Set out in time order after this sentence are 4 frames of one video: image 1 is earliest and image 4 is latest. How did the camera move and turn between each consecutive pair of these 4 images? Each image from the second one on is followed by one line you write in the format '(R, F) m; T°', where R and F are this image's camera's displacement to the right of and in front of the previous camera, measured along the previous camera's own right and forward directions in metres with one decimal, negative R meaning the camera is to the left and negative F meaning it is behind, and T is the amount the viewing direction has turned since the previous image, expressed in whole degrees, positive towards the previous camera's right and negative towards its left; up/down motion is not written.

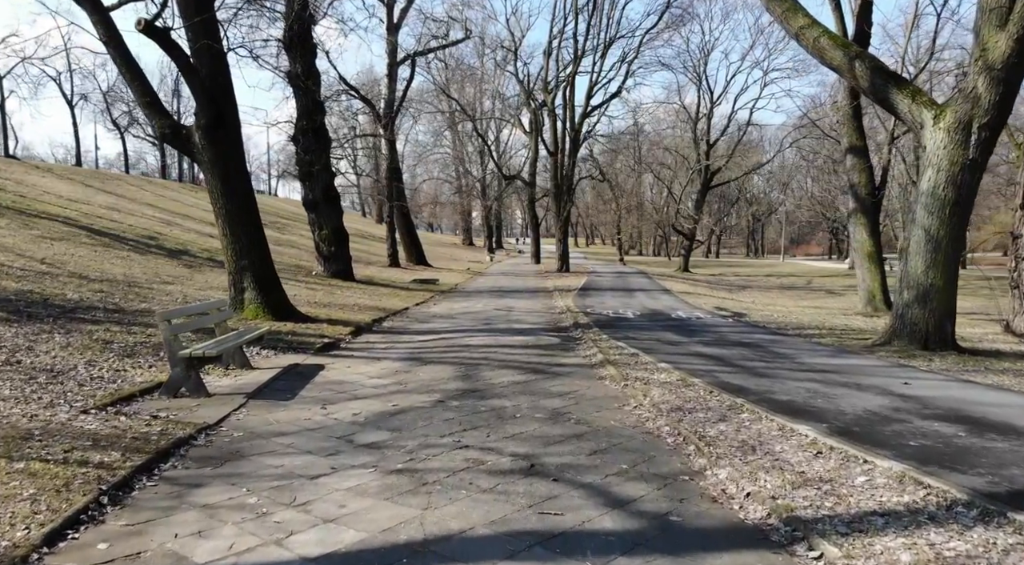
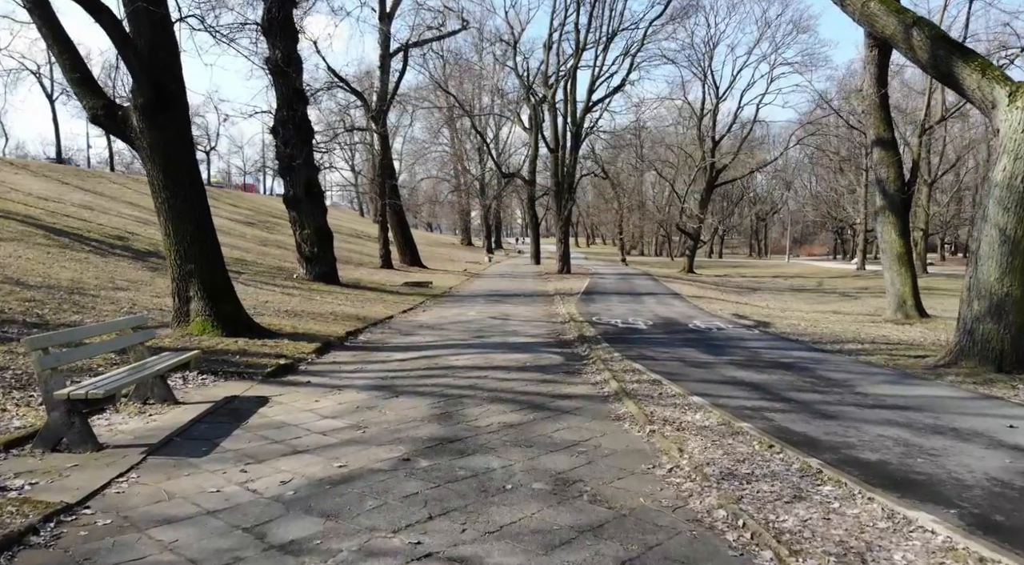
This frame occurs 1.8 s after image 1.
(+0.1, +1.9) m; 0°
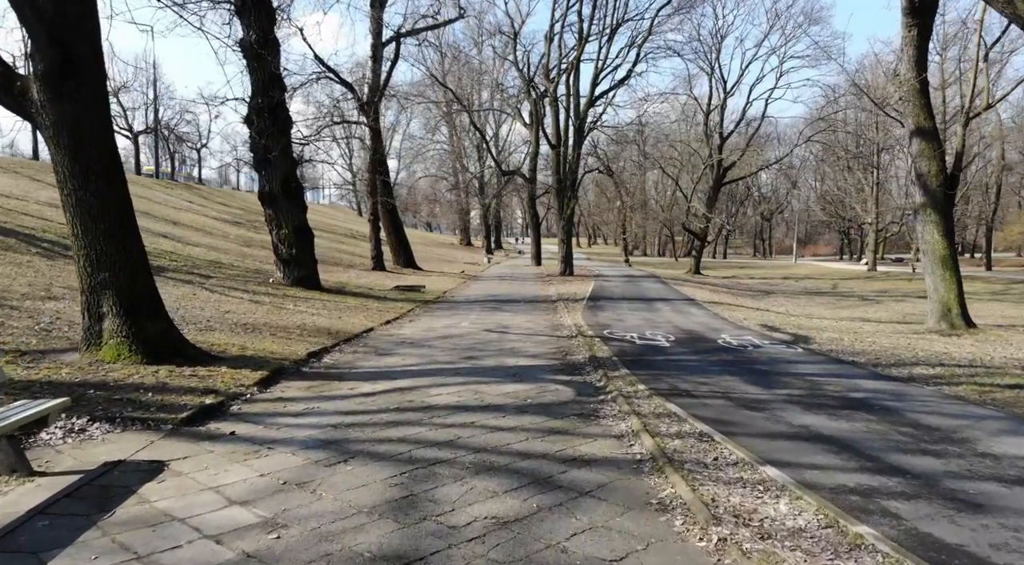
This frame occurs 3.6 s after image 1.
(0.0, +2.1) m; 0°
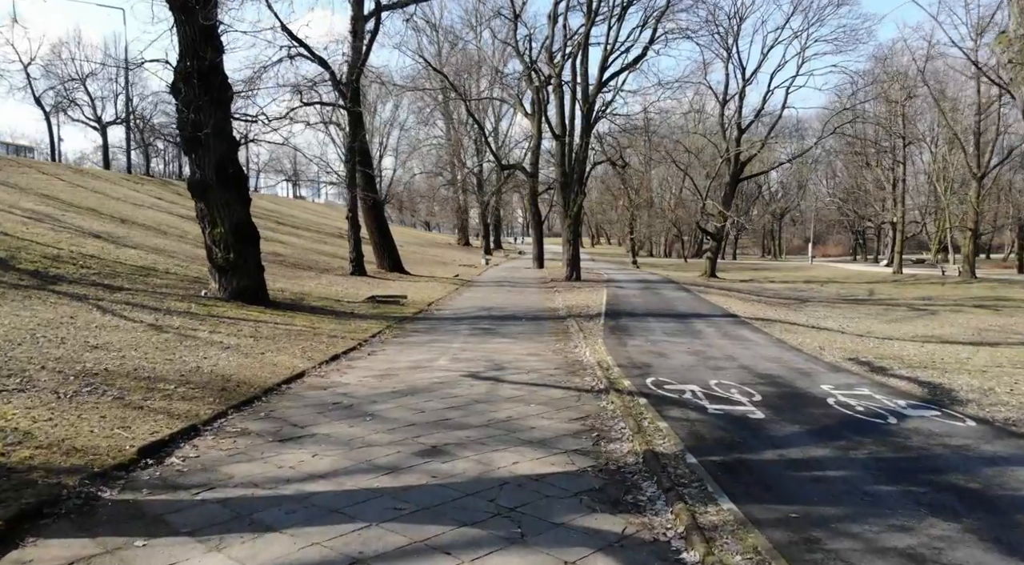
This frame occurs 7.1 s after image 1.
(0.0, +4.4) m; 0°
